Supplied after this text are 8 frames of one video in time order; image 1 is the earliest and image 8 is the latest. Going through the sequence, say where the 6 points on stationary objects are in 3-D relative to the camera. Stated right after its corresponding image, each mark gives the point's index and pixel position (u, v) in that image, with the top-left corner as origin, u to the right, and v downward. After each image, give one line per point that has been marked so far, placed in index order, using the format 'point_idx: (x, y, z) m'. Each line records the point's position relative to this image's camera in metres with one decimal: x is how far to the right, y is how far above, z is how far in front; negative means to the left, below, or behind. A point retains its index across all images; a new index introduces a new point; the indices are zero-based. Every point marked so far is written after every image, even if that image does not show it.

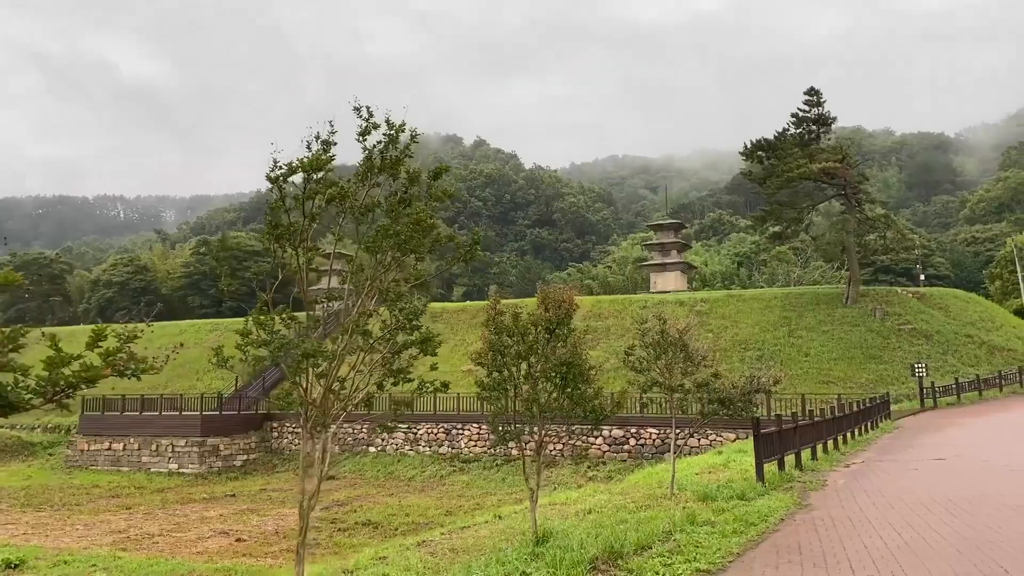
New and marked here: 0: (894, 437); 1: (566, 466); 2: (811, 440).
0: (+8.9, -3.5, +14.9) m
1: (+1.6, -5.4, +19.4) m
2: (+4.9, -2.5, +10.7) m
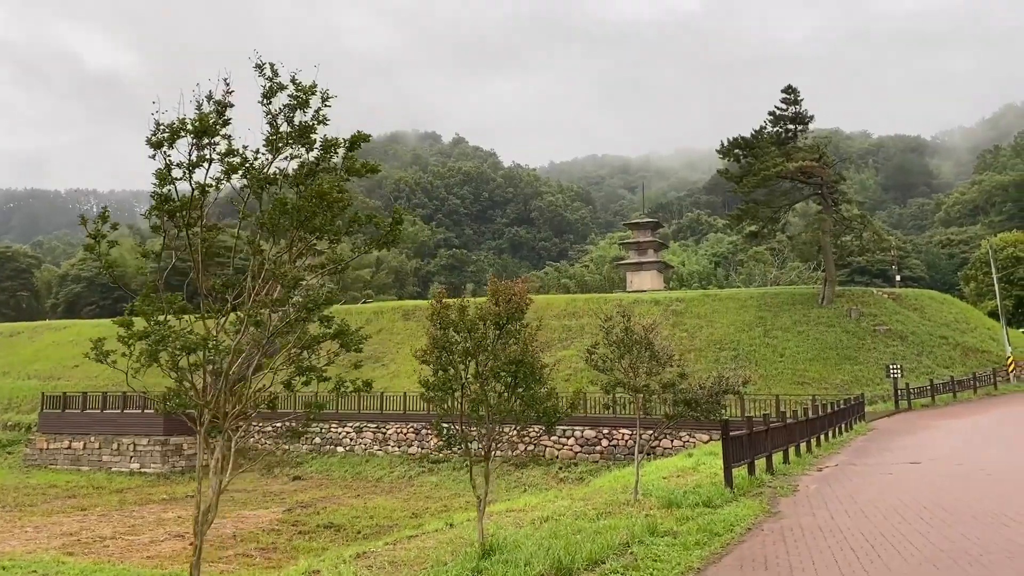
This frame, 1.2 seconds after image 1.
0: (+8.1, -3.4, +14.7) m
1: (+0.8, -5.3, +19.0) m
2: (+4.3, -2.5, +10.3) m
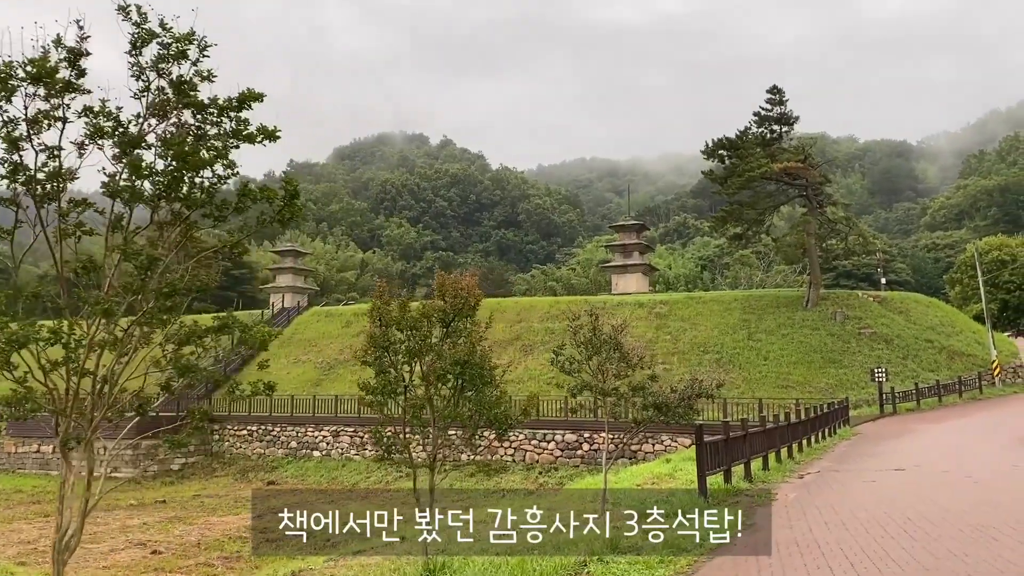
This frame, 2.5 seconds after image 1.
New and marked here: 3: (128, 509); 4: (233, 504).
0: (+7.6, -3.5, +14.3) m
1: (+0.1, -5.3, +18.5) m
2: (+3.8, -2.5, +9.9) m
3: (-11.4, -6.6, +19.1) m
4: (-8.4, -6.5, +19.2) m
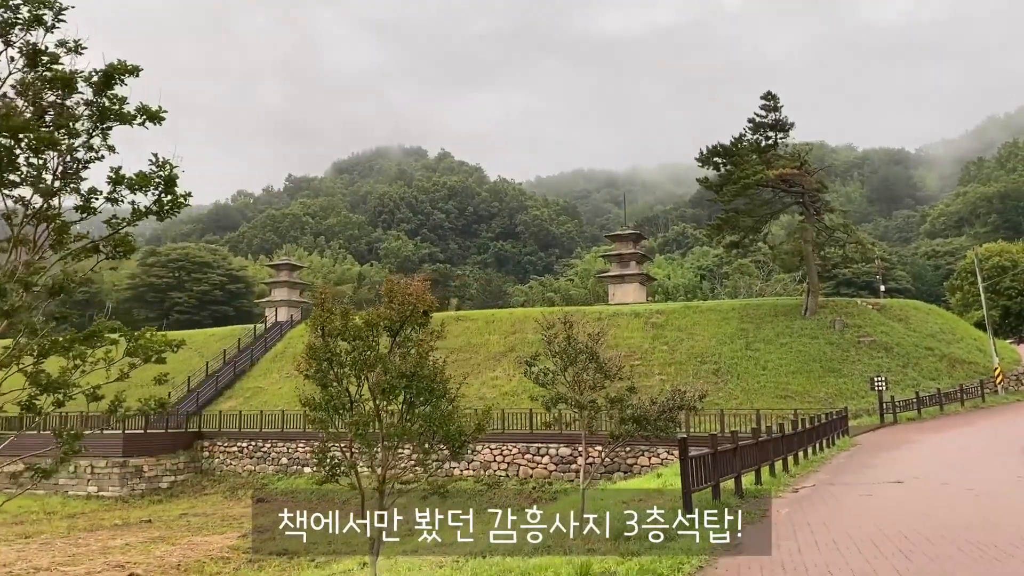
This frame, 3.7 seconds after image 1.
0: (+7.3, -3.6, +13.8) m
1: (-0.1, -5.6, +18.0) m
2: (+3.6, -2.6, +9.5) m
3: (-11.6, -7.0, +18.7) m
4: (-8.6, -6.9, +18.8) m
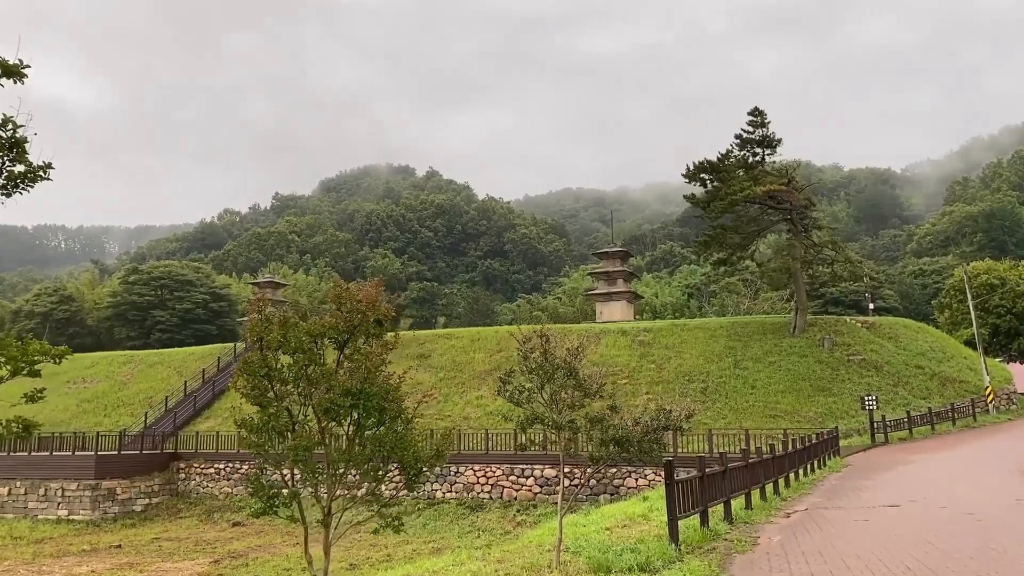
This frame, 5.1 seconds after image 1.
0: (+6.9, -4.0, +13.4) m
1: (-0.5, -6.0, +17.4) m
2: (+3.3, -2.8, +9.1) m
3: (-12.1, -7.5, +17.8) m
4: (-9.0, -7.3, +18.0) m
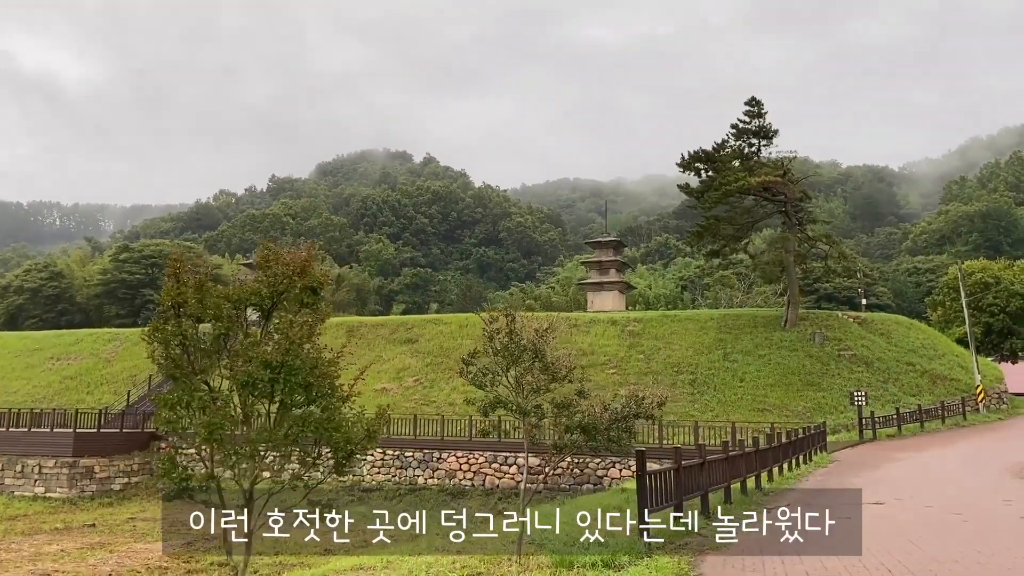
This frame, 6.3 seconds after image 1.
0: (+6.5, -3.8, +13.2) m
1: (-1.1, -5.6, +17.1) m
2: (+2.9, -2.6, +8.8) m
3: (-12.6, -6.7, +17.5) m
4: (-9.6, -6.7, +17.7) m
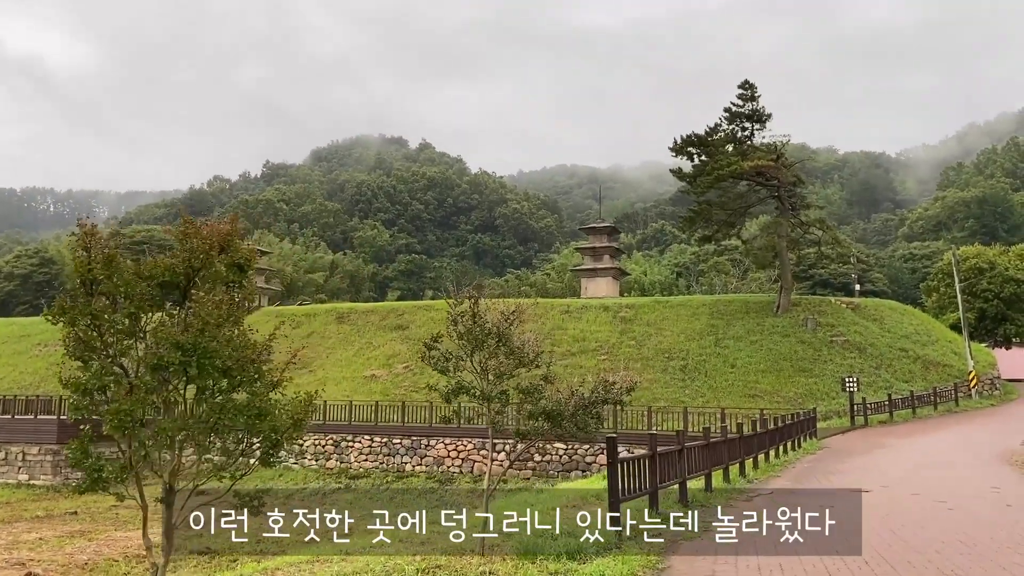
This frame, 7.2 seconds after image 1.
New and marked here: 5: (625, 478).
0: (+6.2, -3.5, +13.0) m
1: (-1.4, -5.2, +16.9) m
2: (+2.6, -2.3, +8.5) m
3: (-13.0, -6.3, +17.3) m
4: (-9.9, -6.3, +17.5) m
5: (+1.2, -1.9, +6.4) m
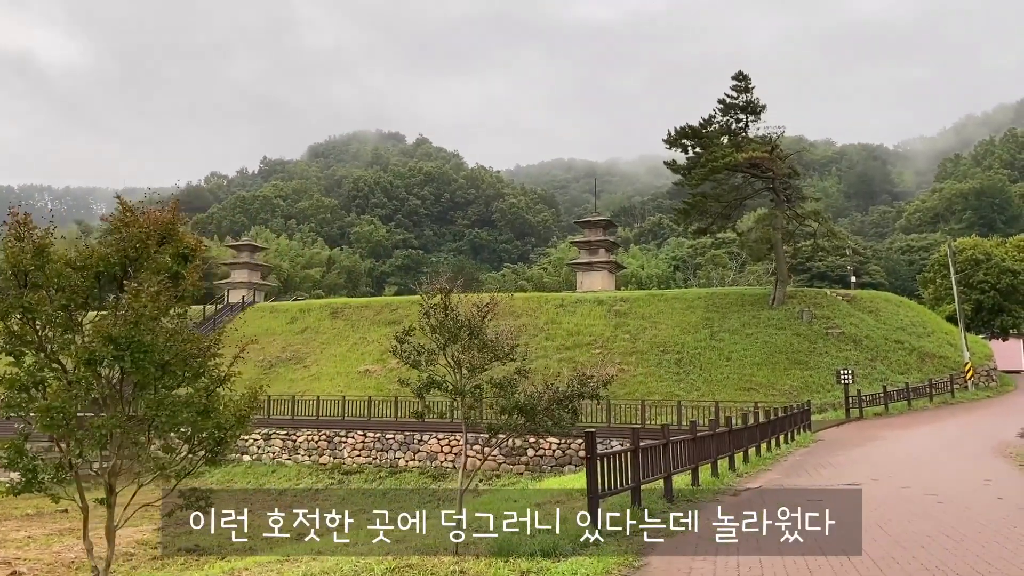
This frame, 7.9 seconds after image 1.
0: (+6.0, -3.3, +12.8) m
1: (-1.6, -5.0, +16.8) m
2: (+2.4, -2.2, +8.4) m
3: (-13.2, -6.2, +17.2) m
4: (-10.1, -6.1, +17.4) m
5: (+1.0, -1.8, +6.2) m
